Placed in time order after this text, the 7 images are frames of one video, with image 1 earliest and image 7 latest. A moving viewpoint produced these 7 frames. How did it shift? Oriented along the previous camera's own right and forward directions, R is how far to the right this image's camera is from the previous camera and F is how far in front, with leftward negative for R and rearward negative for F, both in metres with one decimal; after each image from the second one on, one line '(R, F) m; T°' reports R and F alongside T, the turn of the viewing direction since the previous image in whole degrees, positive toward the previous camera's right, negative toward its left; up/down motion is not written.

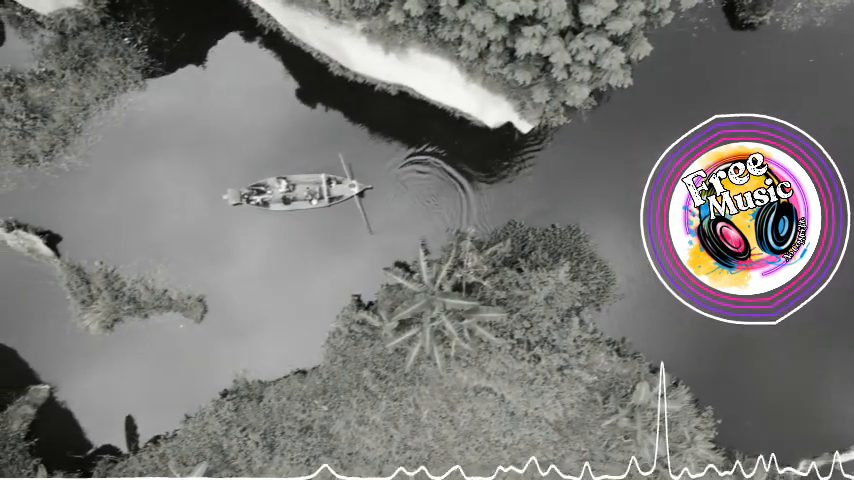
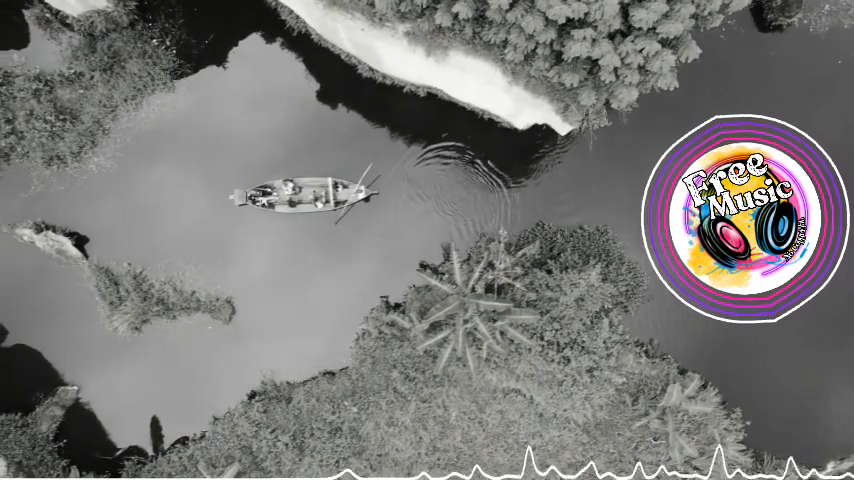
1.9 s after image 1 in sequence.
(-0.8, 0.0) m; 0°
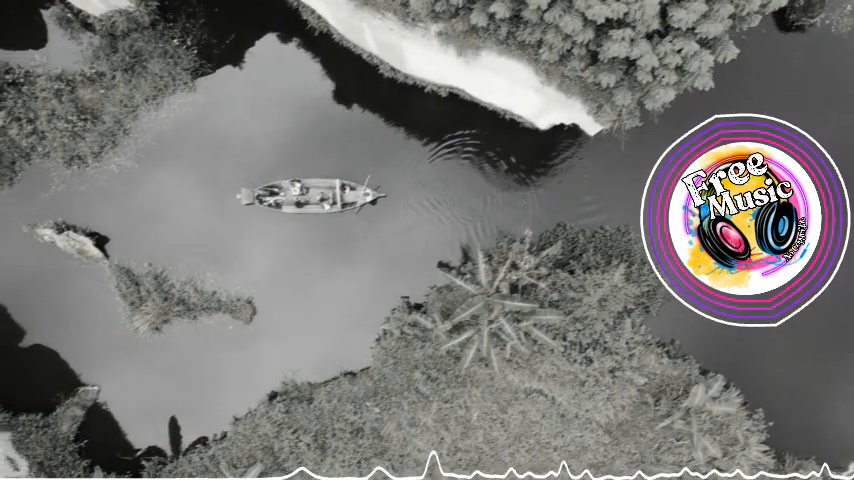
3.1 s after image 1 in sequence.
(-0.6, 0.0) m; 0°
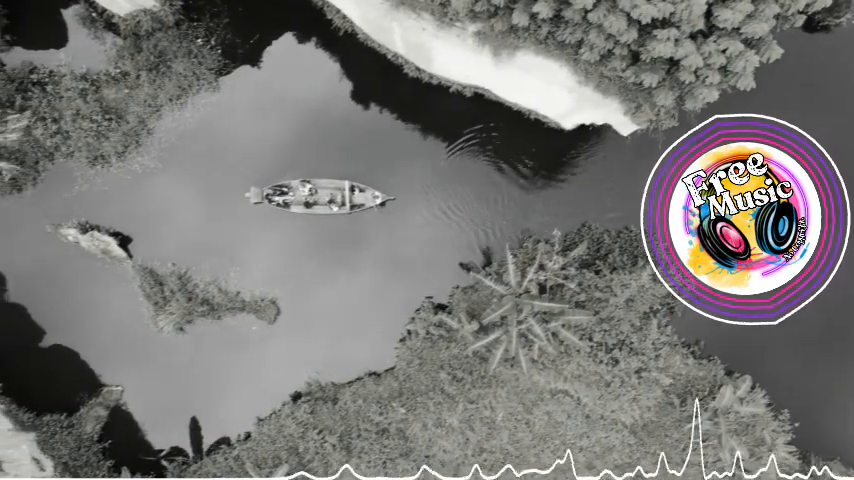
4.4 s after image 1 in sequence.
(-0.7, 0.0) m; 0°
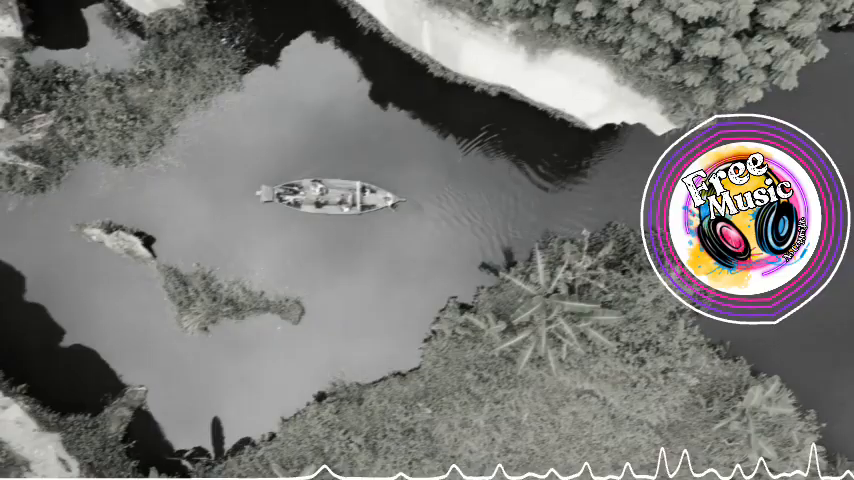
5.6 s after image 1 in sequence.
(-0.7, 0.0) m; 0°
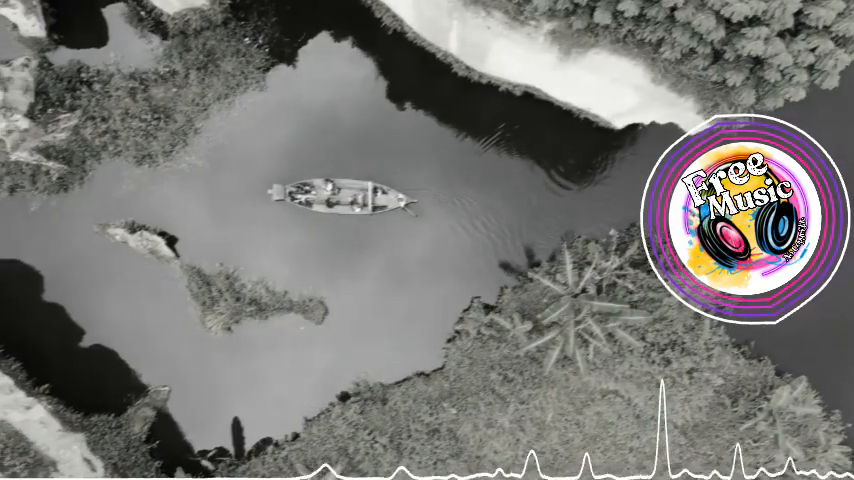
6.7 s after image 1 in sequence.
(-0.6, 0.0) m; 0°
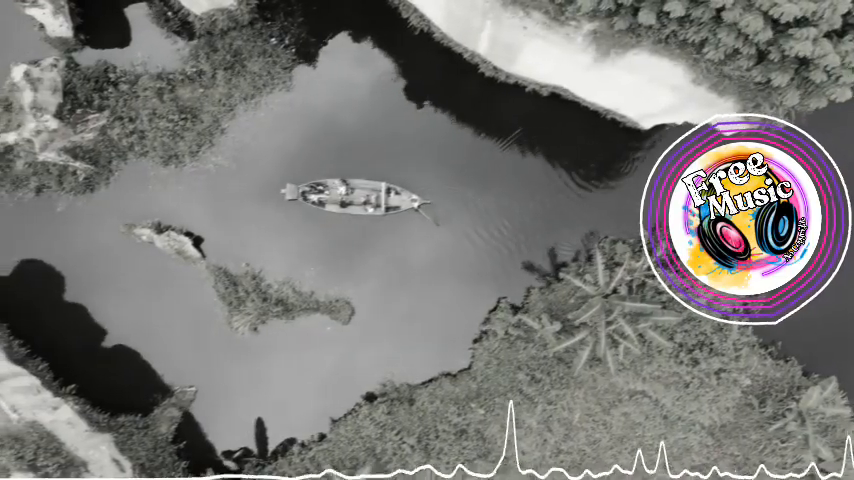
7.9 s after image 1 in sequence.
(-0.7, 0.0) m; 0°
